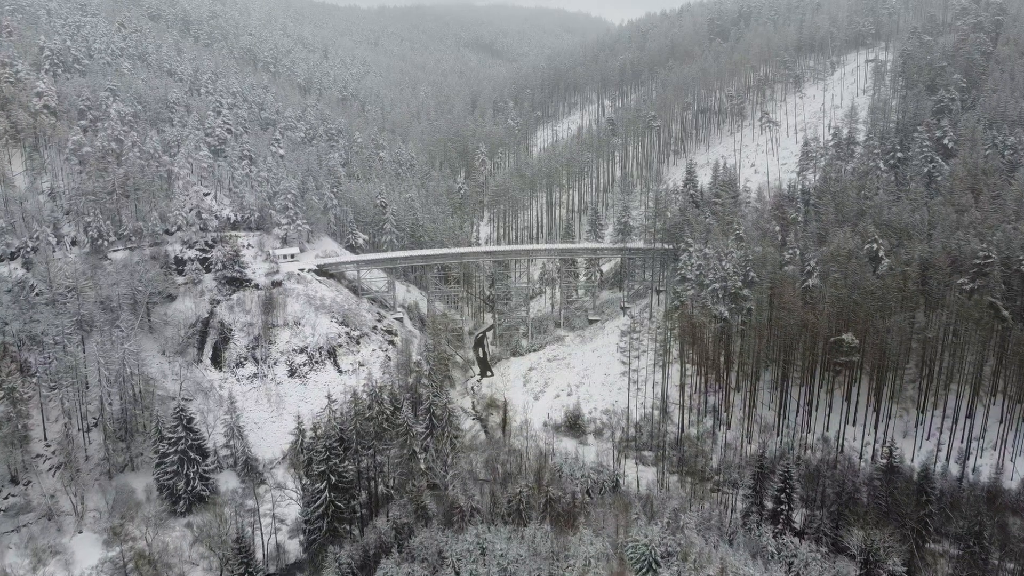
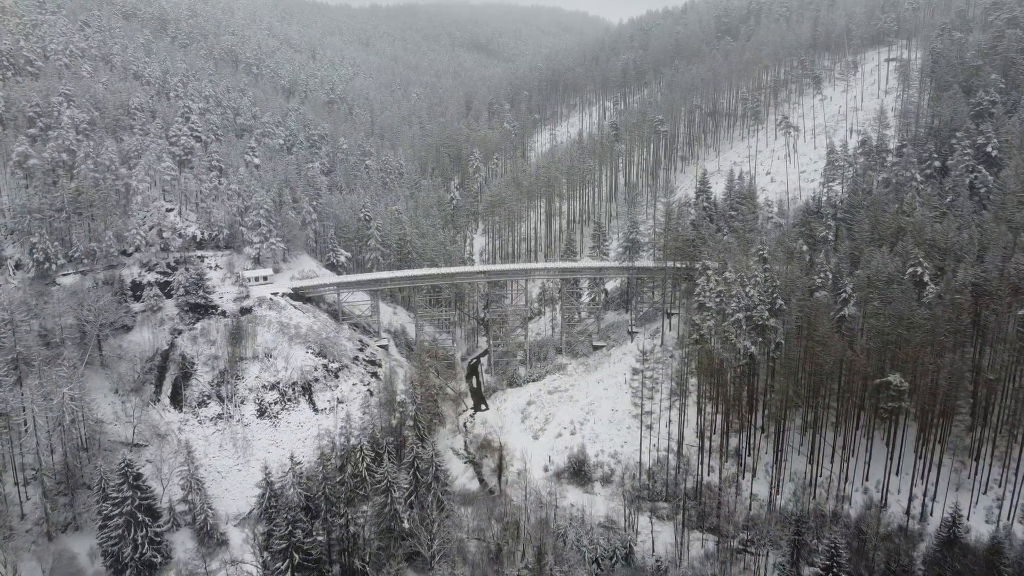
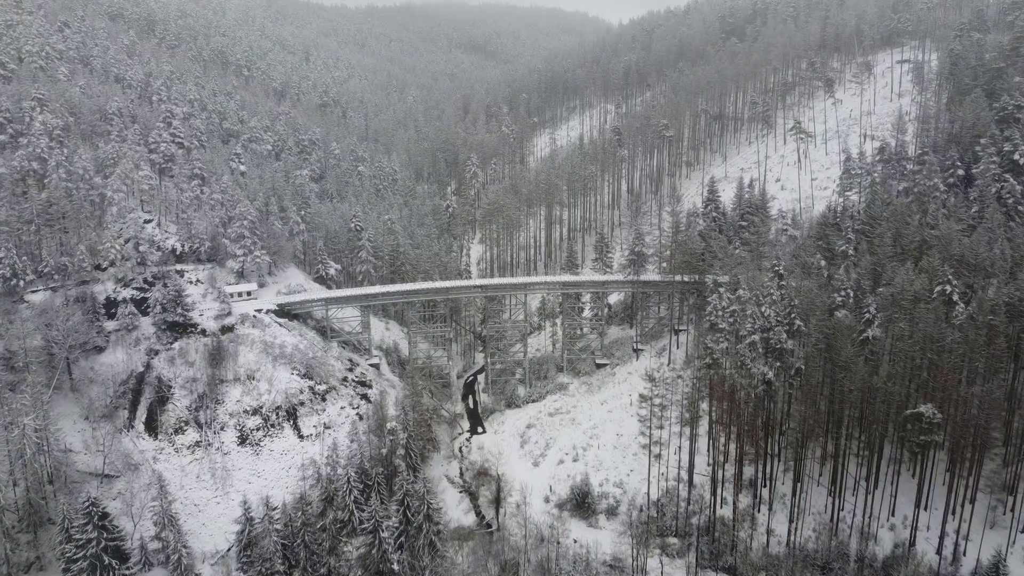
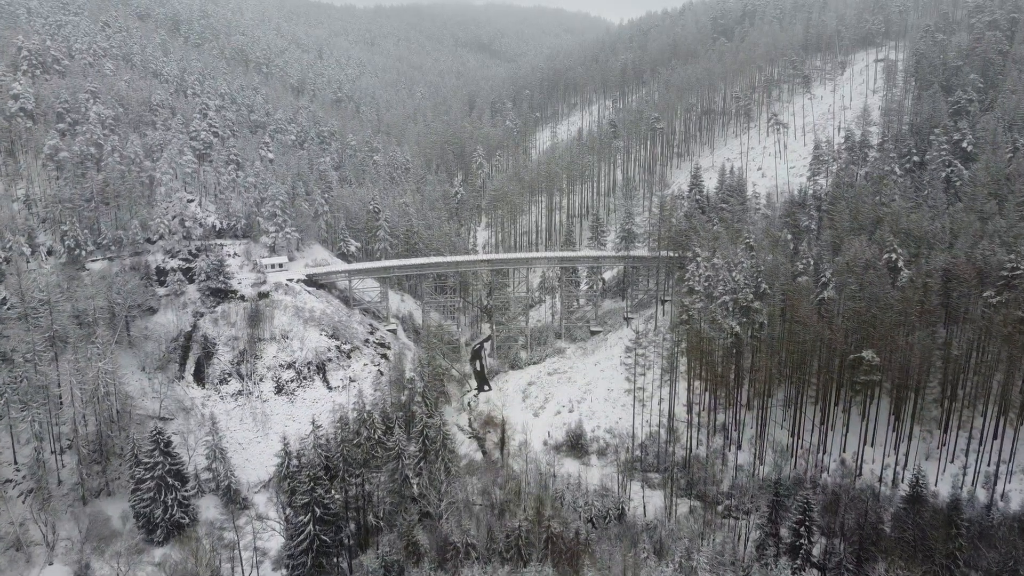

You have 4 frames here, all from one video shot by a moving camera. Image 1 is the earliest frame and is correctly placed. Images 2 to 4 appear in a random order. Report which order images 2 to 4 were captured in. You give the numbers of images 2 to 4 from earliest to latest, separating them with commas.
4, 2, 3
